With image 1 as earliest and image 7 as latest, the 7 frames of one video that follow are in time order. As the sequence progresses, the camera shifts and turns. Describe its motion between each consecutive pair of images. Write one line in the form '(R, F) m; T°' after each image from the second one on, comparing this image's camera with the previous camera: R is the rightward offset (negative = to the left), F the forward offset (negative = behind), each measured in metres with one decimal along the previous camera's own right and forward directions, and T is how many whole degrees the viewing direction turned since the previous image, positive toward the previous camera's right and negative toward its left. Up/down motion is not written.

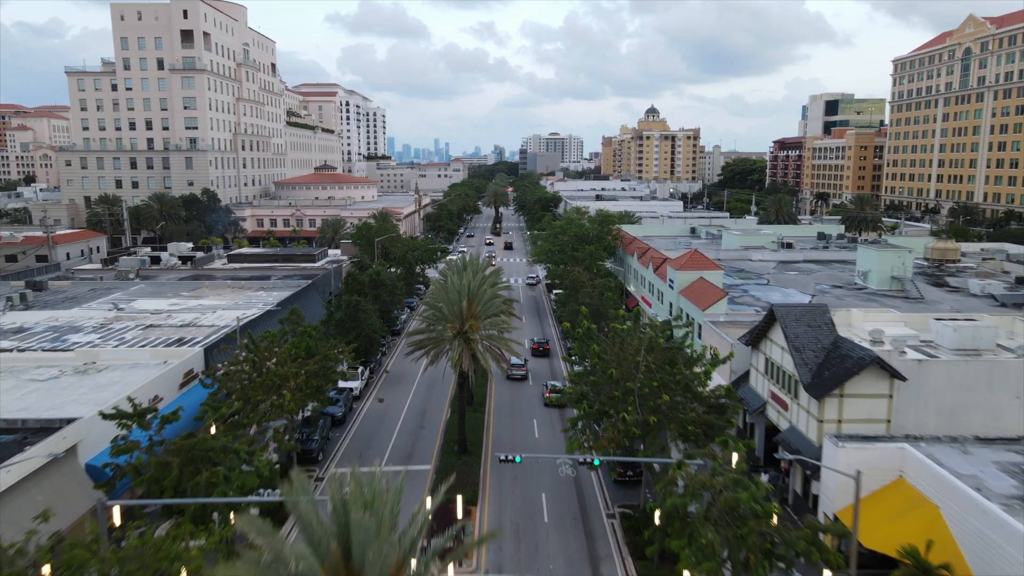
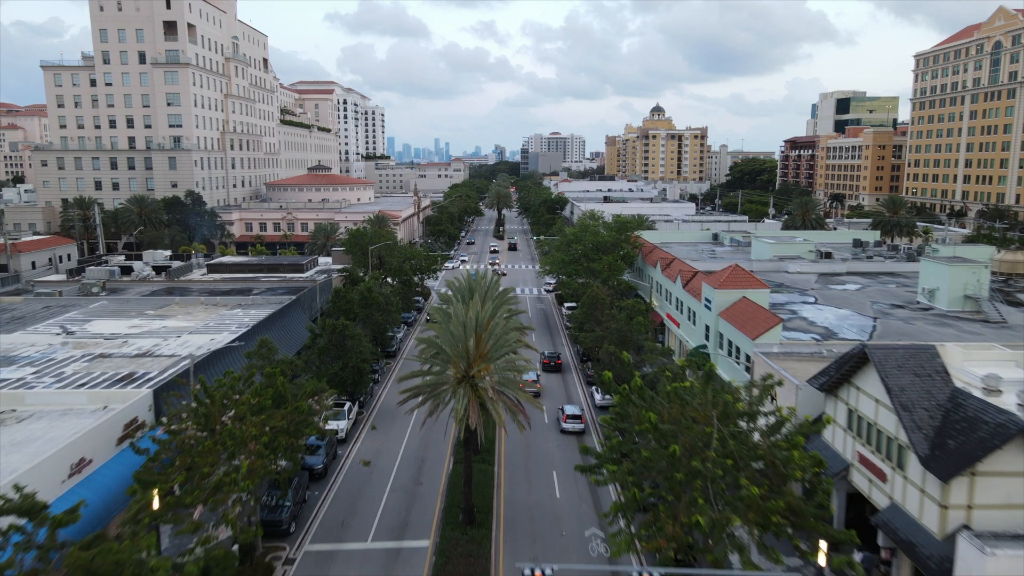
(-0.7, +6.4) m; 0°
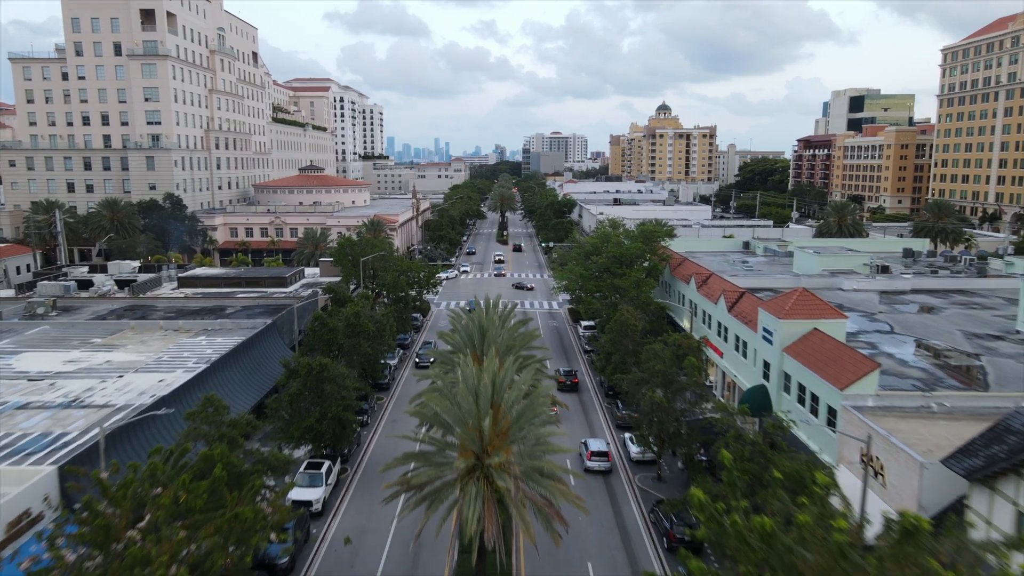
(-0.9, +7.4) m; 0°
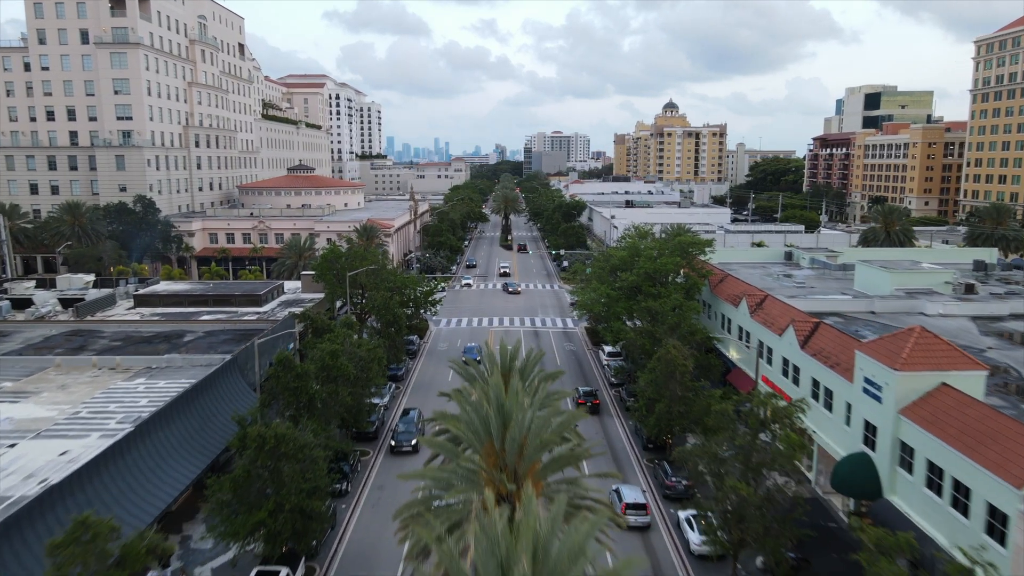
(-0.9, +8.2) m; 0°
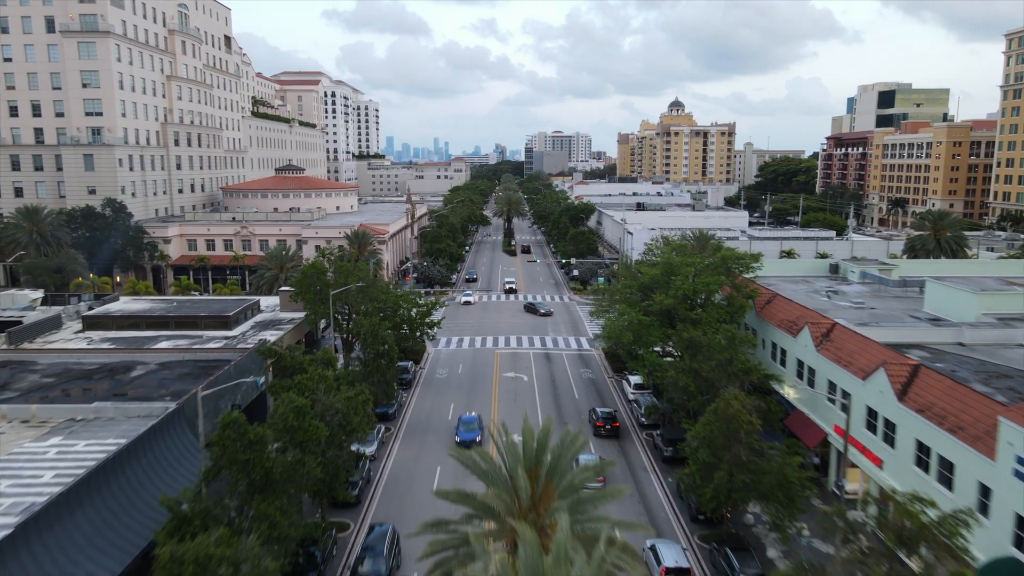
(-0.7, +7.0) m; 0°
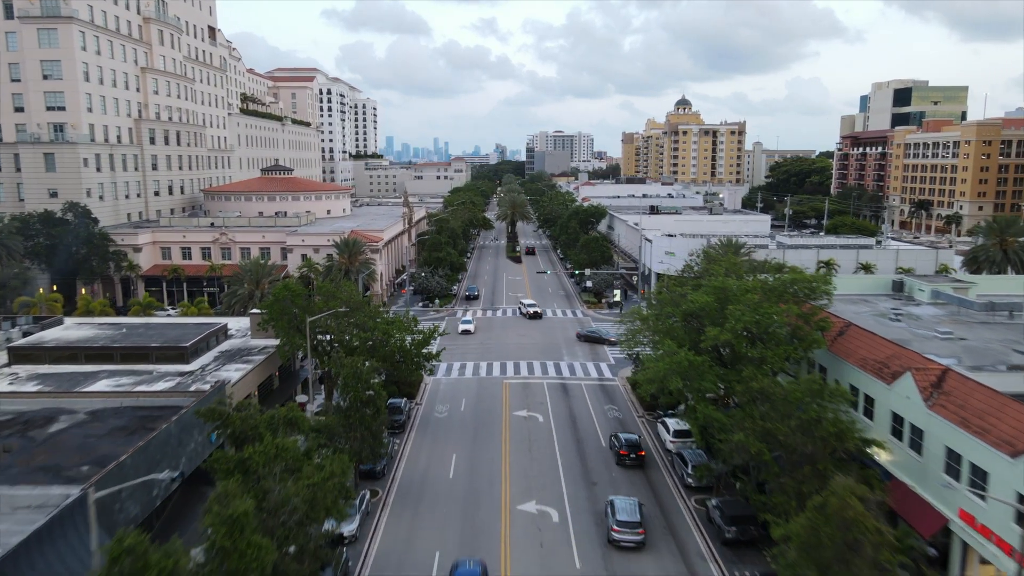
(-0.8, +7.3) m; 0°
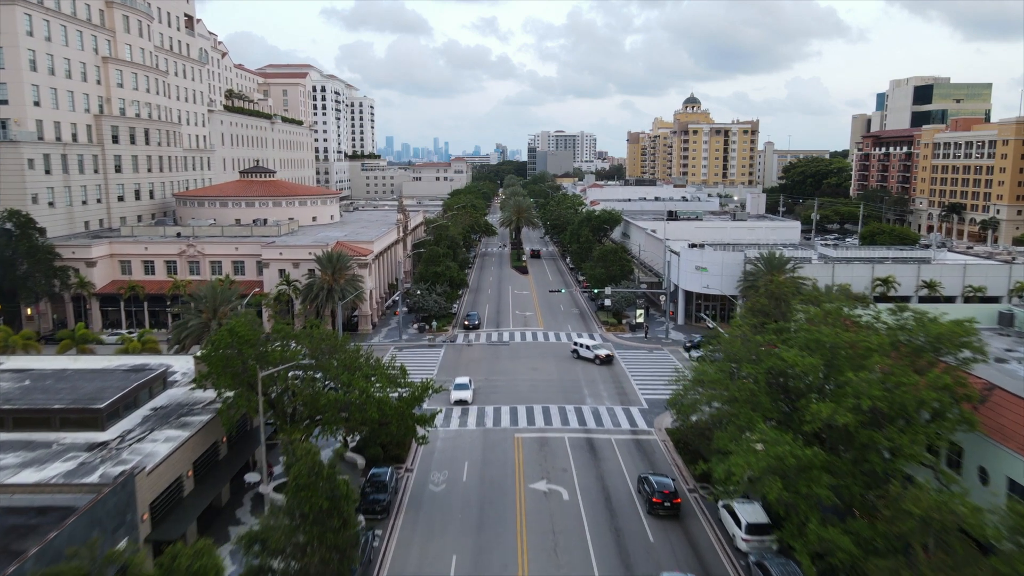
(-0.8, +8.7) m; 0°
